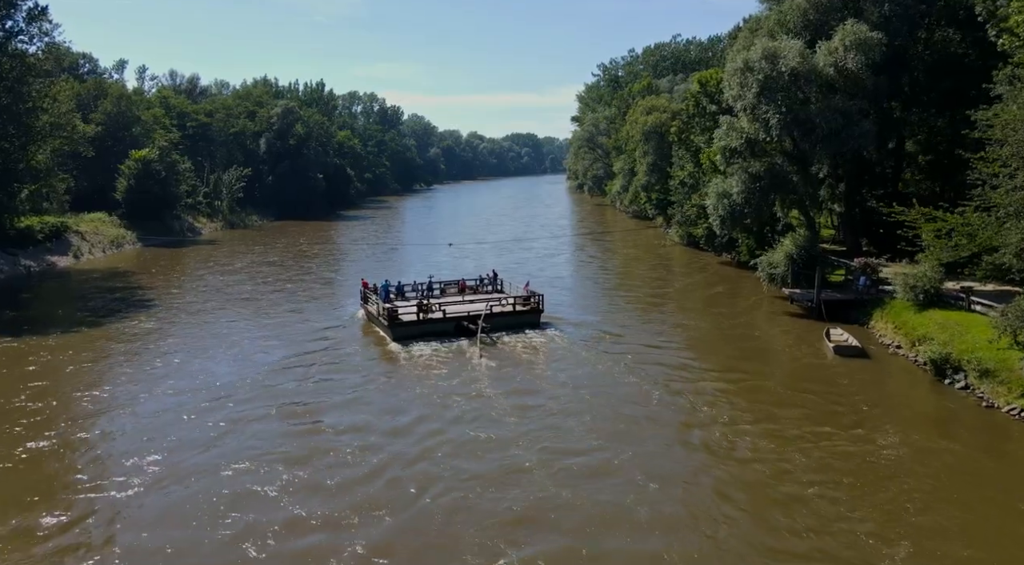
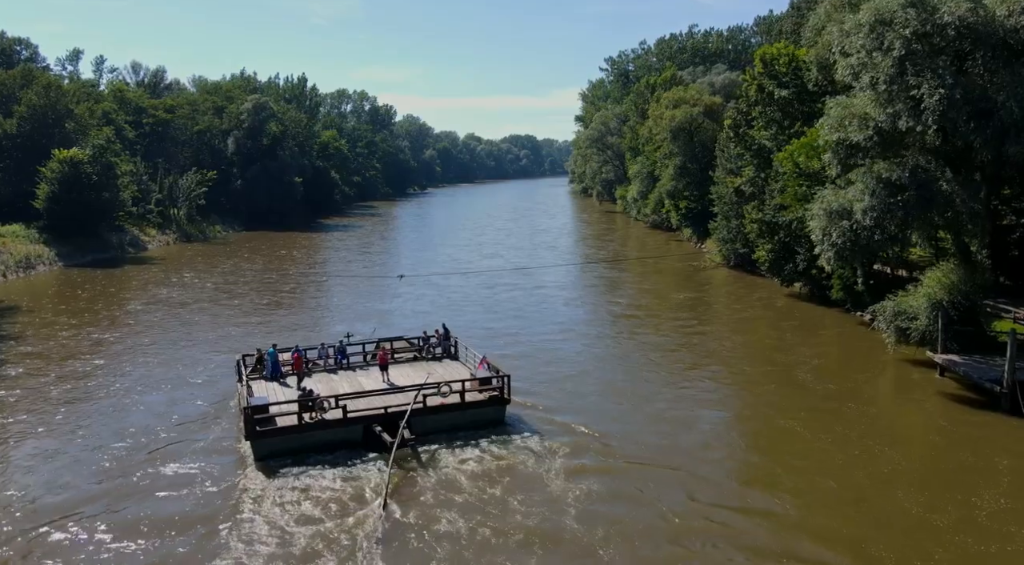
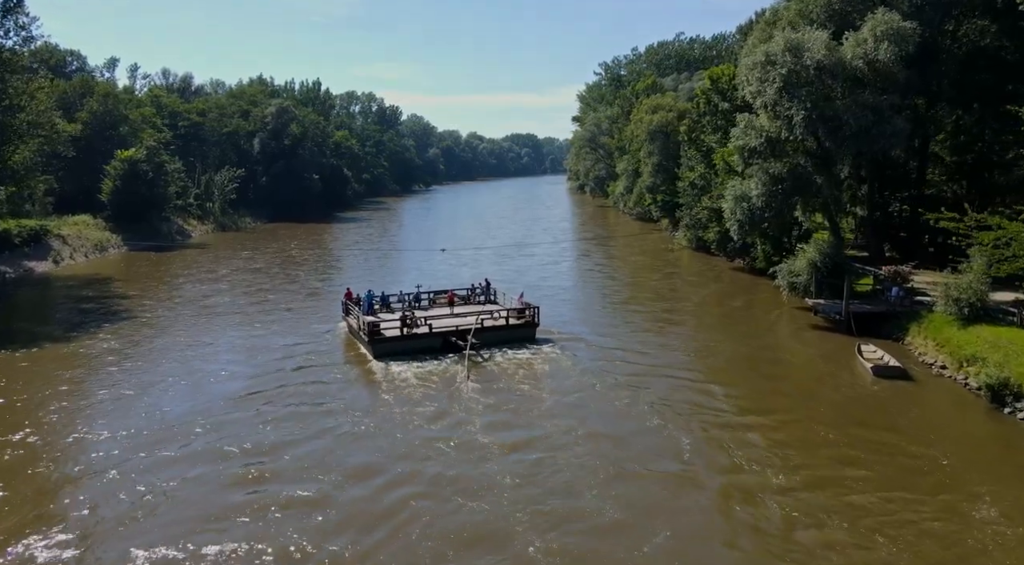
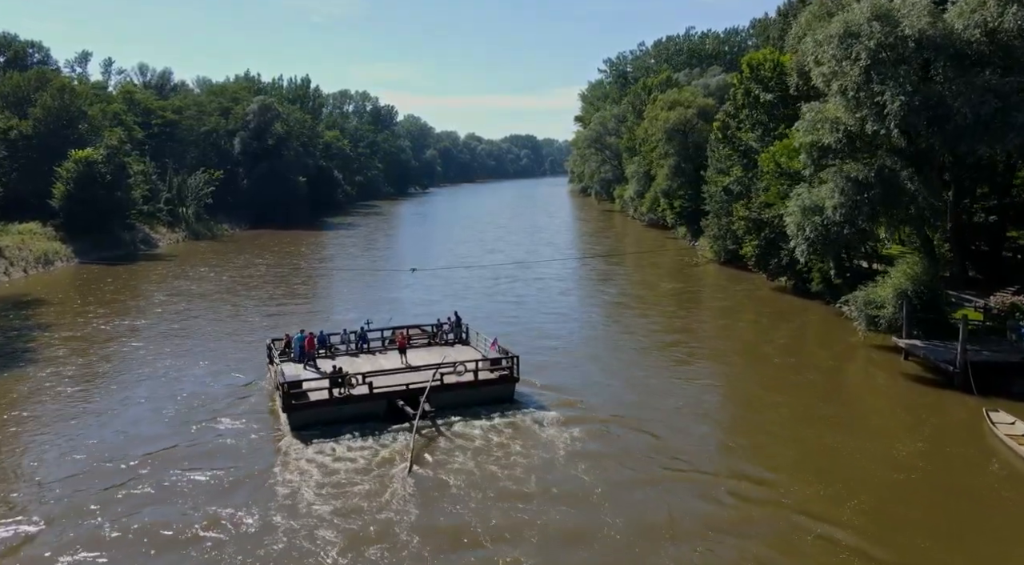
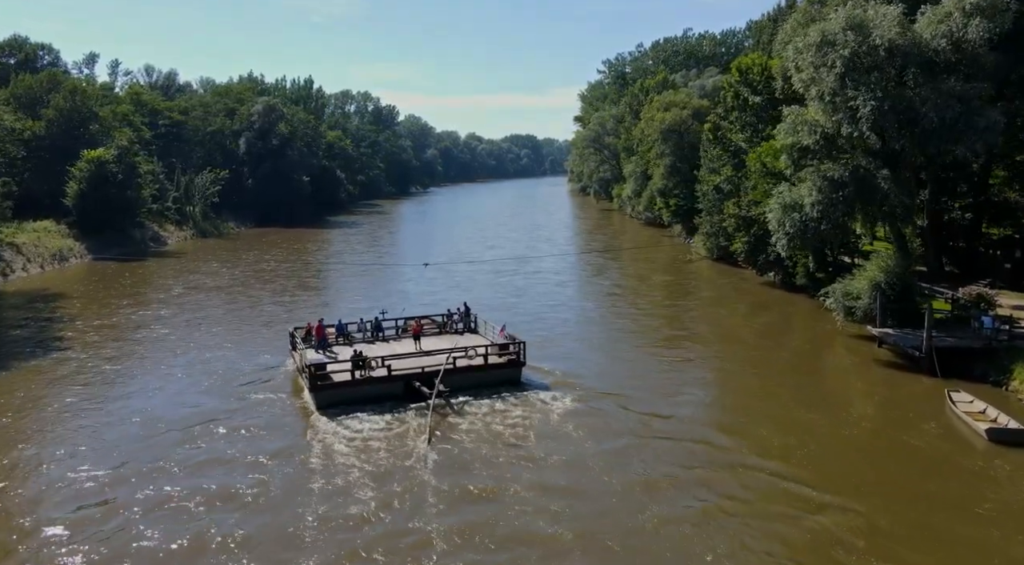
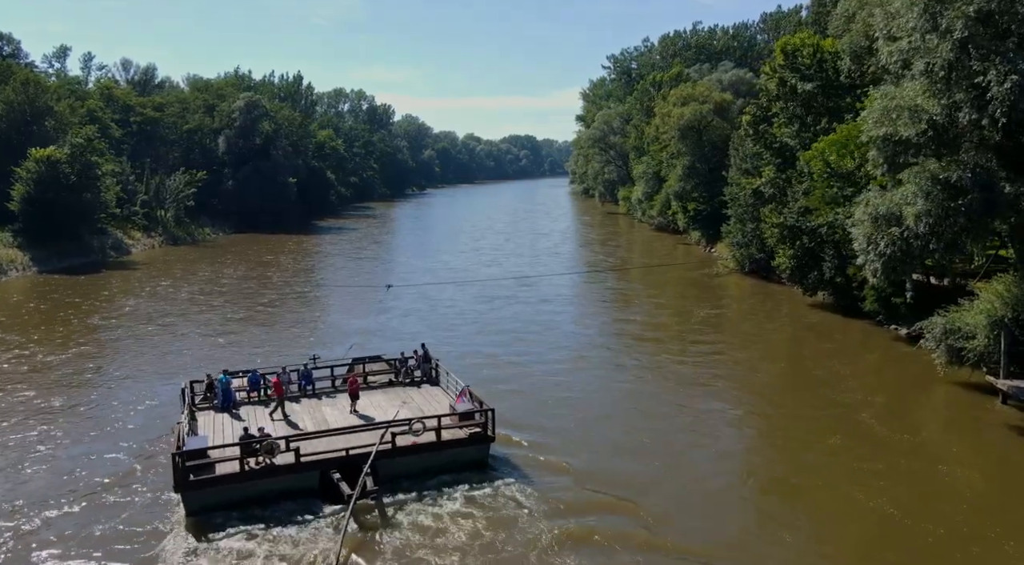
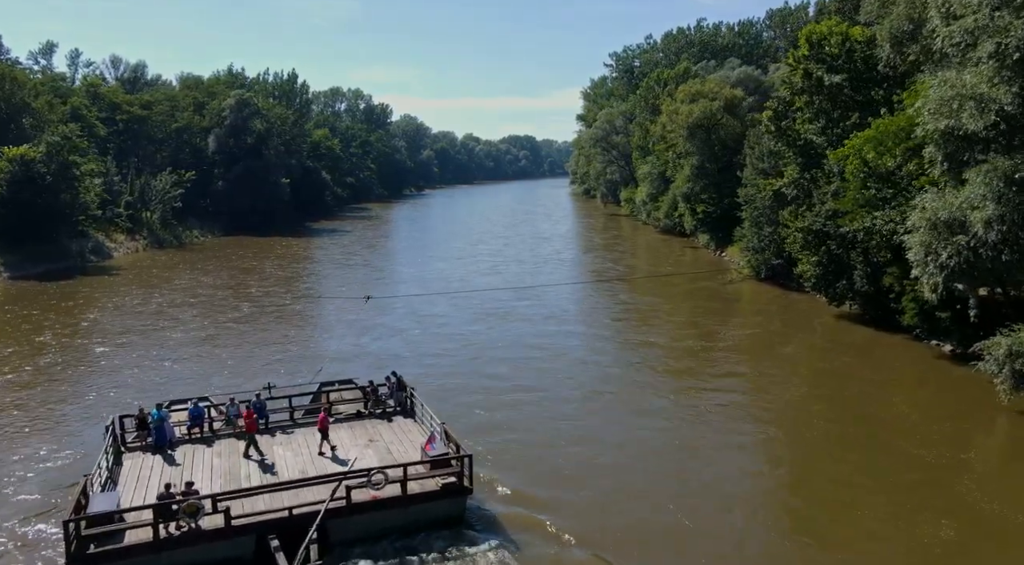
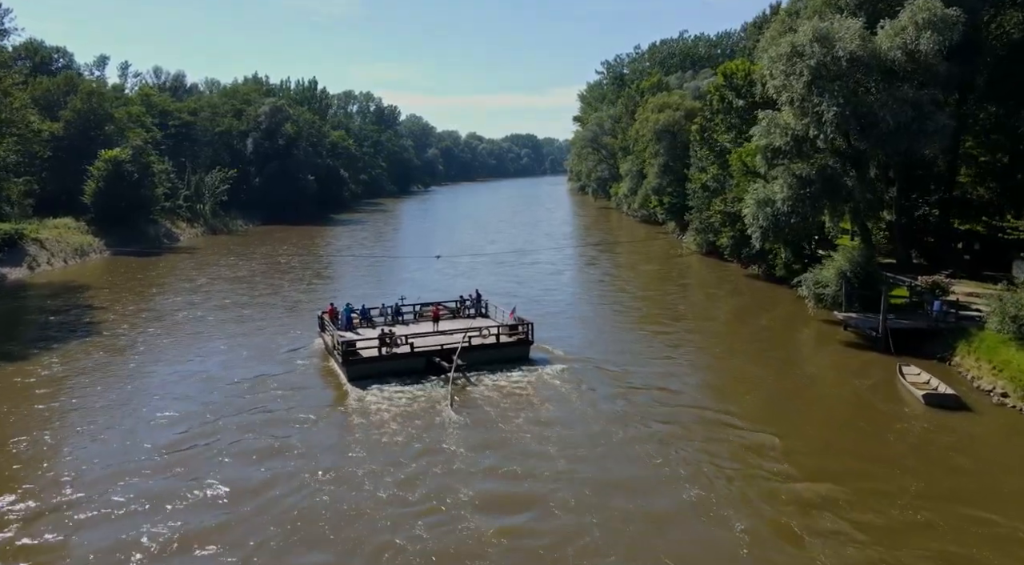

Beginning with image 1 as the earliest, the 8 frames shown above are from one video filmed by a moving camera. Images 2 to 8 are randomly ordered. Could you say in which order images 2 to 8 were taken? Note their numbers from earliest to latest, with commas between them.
3, 8, 5, 4, 2, 6, 7
